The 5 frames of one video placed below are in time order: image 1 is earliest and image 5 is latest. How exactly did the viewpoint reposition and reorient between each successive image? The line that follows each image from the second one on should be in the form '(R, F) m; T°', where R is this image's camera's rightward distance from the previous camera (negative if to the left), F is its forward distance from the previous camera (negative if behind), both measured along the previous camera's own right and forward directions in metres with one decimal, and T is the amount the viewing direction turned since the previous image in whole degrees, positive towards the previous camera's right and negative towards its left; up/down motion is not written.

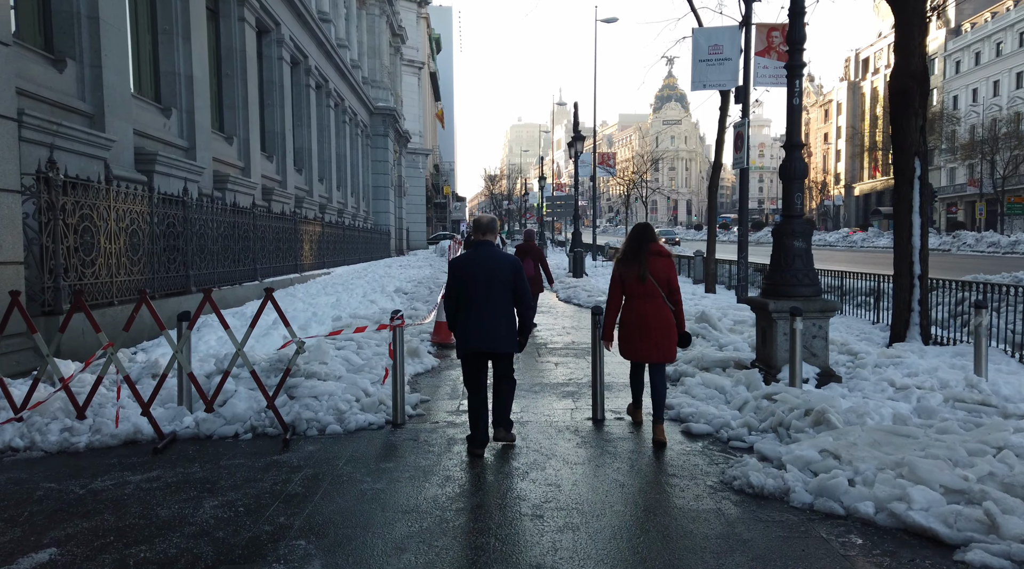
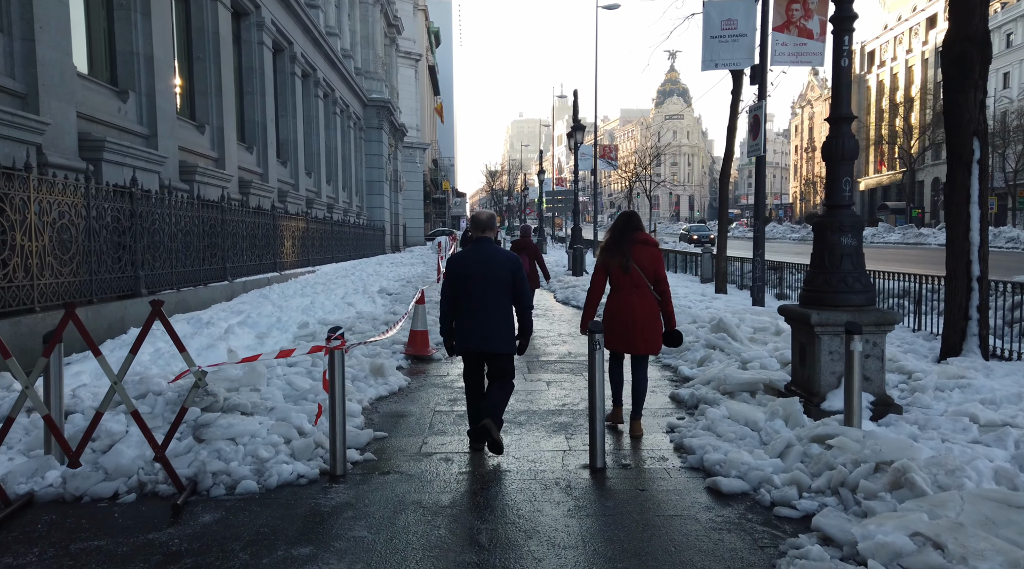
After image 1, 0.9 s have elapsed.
(+0.2, +1.5) m; 0°
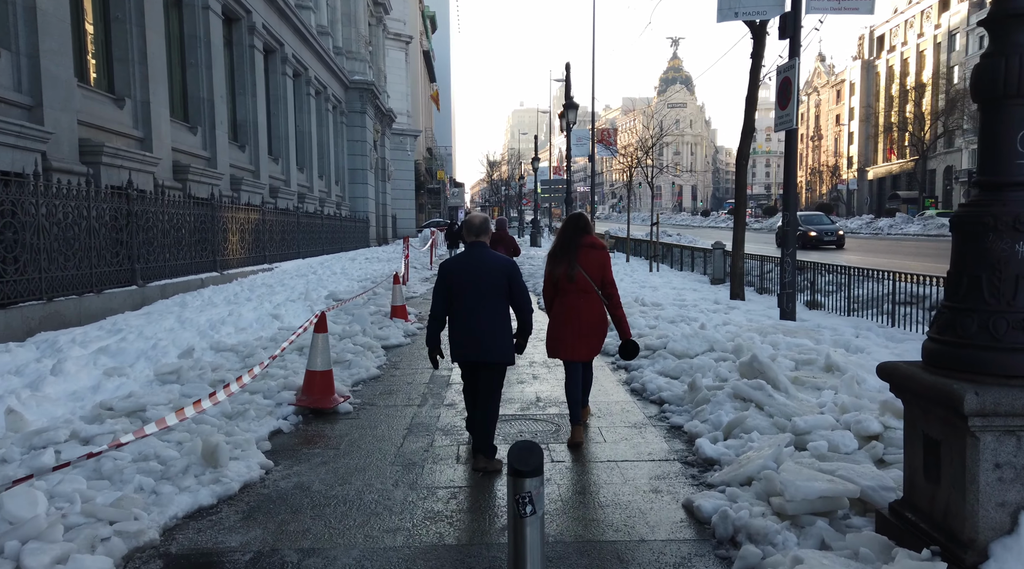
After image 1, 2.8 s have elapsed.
(+0.5, +2.9) m; 0°
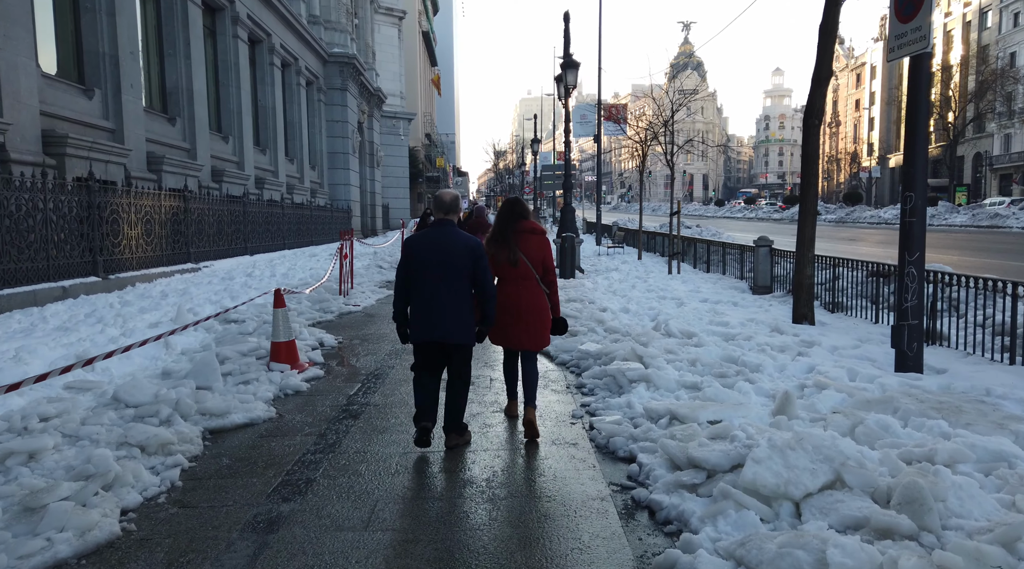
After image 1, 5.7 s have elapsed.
(+0.6, +4.4) m; -1°
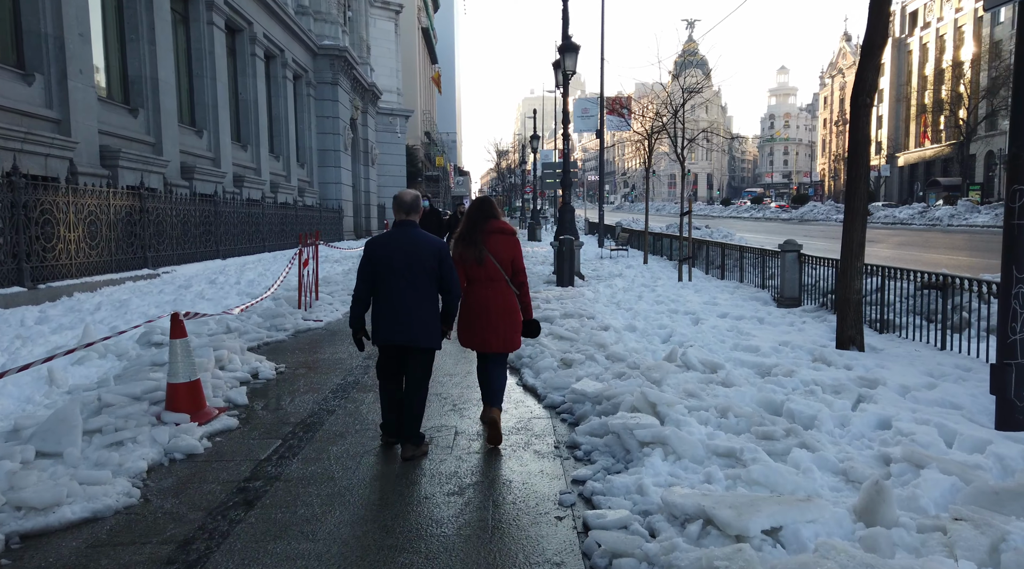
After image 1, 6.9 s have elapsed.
(+0.2, +1.8) m; 0°
